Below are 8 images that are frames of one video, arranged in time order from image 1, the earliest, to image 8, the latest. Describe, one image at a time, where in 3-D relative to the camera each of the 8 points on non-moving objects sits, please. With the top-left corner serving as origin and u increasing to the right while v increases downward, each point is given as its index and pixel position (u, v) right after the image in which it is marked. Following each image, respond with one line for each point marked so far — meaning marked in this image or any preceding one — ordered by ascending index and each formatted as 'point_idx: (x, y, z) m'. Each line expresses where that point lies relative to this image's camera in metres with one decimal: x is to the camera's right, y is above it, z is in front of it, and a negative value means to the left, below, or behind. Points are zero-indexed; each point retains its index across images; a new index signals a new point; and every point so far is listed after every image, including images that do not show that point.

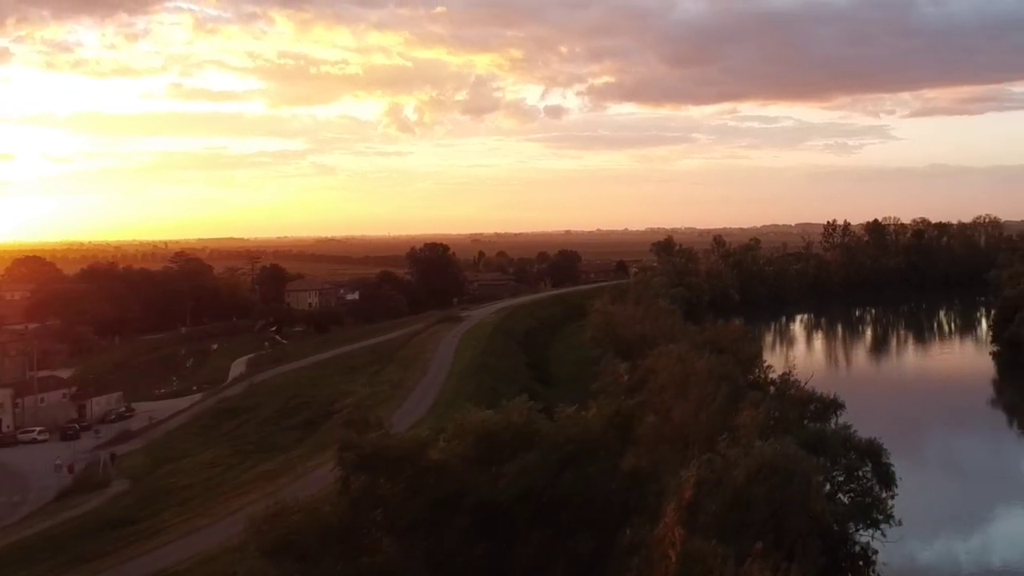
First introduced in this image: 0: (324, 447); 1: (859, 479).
0: (-2.2, -1.9, +15.6) m
1: (+3.5, -1.9, +13.2) m
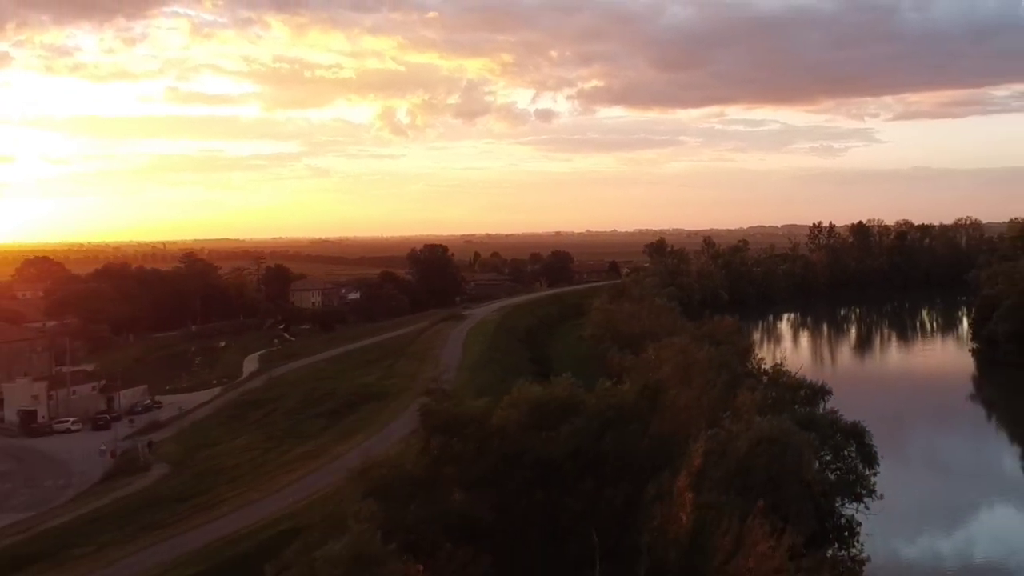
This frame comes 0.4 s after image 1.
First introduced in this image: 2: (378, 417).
0: (-2.0, -1.8, +17.0) m
1: (+3.7, -1.9, +14.7) m
2: (-1.7, -1.7, +17.8) m
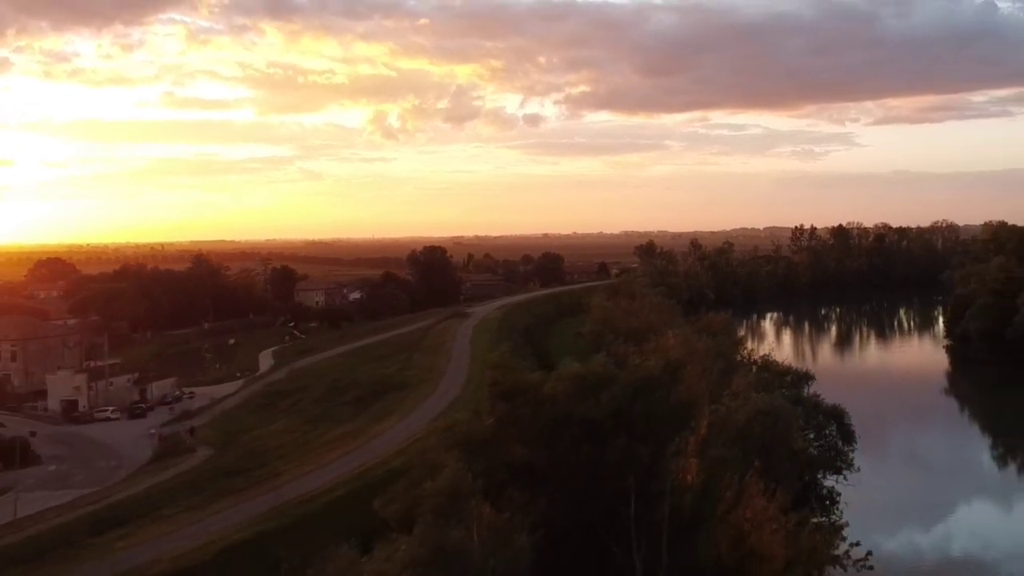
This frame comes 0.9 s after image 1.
0: (-1.8, -1.8, +19.0) m
1: (+3.9, -1.8, +16.7) m
2: (-1.5, -1.7, +19.7) m
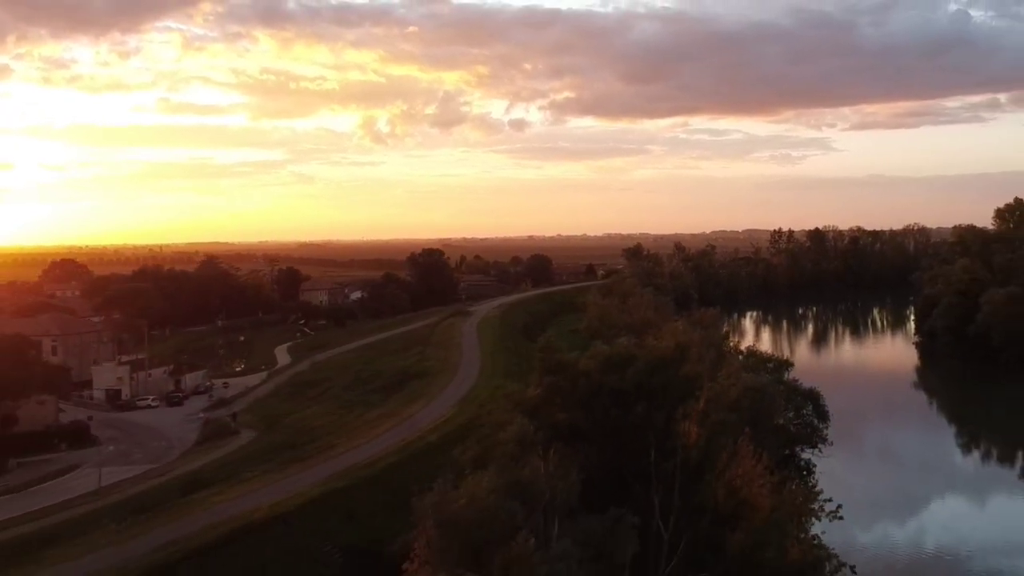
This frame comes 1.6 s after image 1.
0: (-1.5, -1.8, +21.4) m
1: (+4.2, -1.8, +19.2) m
2: (-1.3, -1.7, +22.1) m
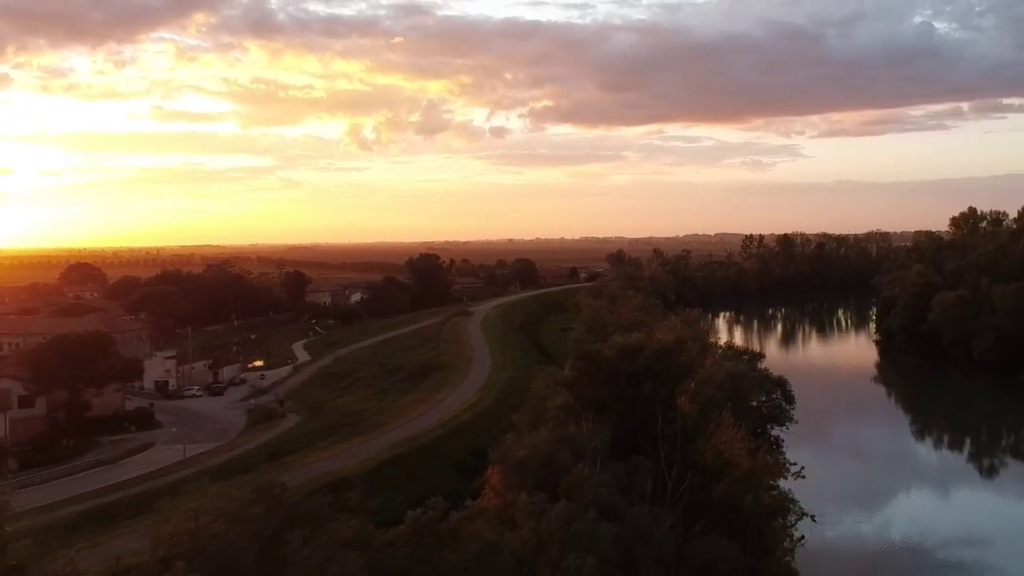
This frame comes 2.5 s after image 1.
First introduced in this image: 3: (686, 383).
0: (-1.3, -1.8, +24.9) m
1: (+4.4, -1.9, +22.9) m
2: (-1.1, -1.7, +25.7) m
3: (+2.1, -1.1, +16.2) m
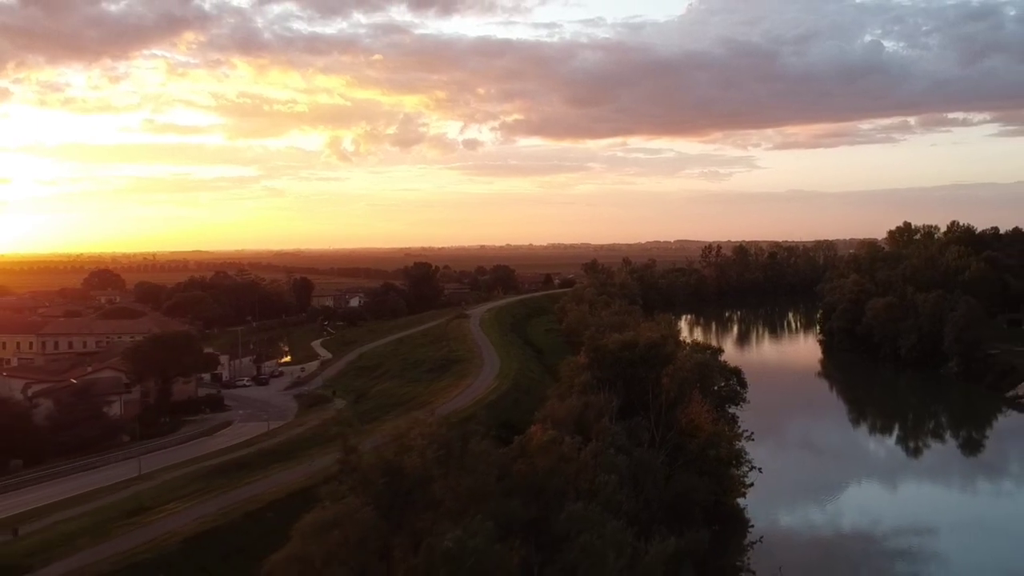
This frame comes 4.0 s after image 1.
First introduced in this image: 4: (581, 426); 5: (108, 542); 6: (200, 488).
0: (-1.1, -2.0, +30.8) m
1: (+4.7, -2.0, +28.9) m
2: (-1.0, -1.9, +31.5) m
3: (+2.6, -1.3, +22.1) m
4: (+0.9, -1.9, +18.3) m
5: (-4.3, -2.7, +14.4) m
6: (-4.3, -2.7, +18.5) m
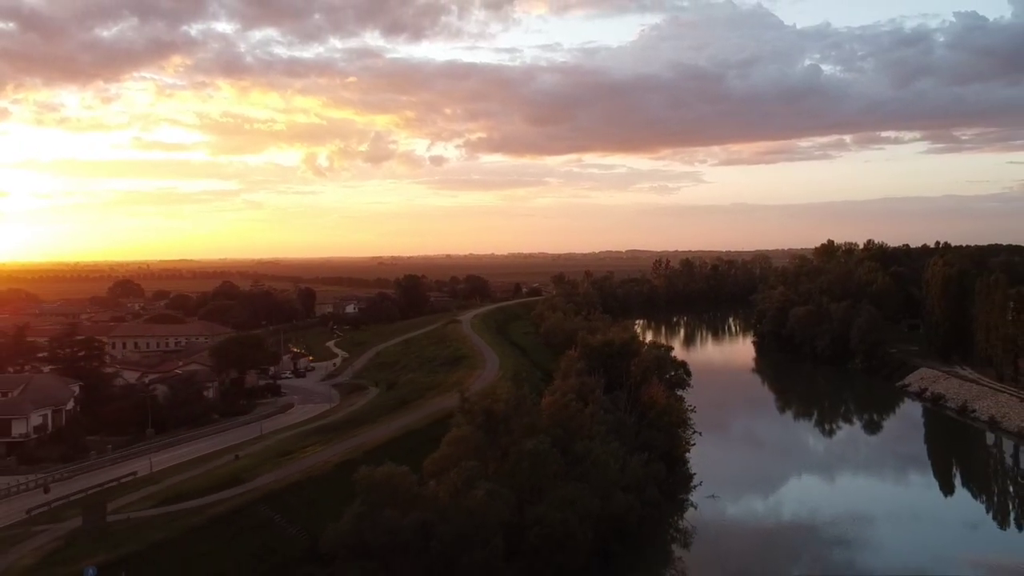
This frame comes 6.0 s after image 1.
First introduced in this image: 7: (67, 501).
0: (-1.2, -2.3, +39.4) m
1: (+4.7, -2.4, +37.7) m
2: (-1.0, -2.2, +40.1) m
3: (+2.8, -1.6, +30.9) m
4: (+1.3, -2.2, +27.0) m
5: (-3.8, -3.0, +22.9) m
6: (-3.9, -3.0, +27.0) m
7: (-6.4, -3.1, +19.4) m
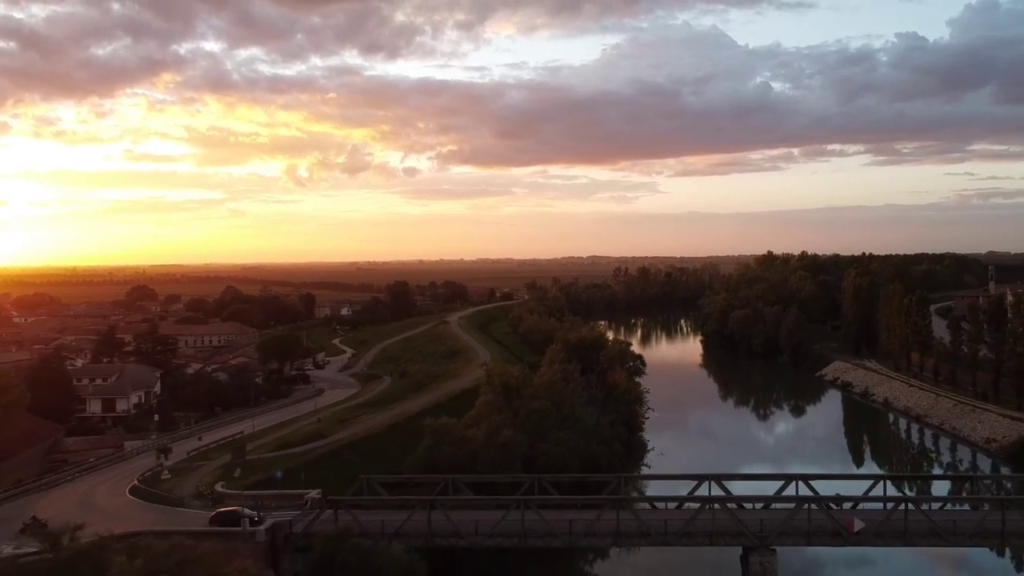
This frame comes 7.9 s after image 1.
0: (-1.6, -2.6, +48.0) m
1: (+4.3, -2.6, +46.5) m
2: (-1.5, -2.5, +48.8) m
3: (+2.7, -1.8, +39.6) m
4: (+1.3, -2.4, +35.7) m
5: (-3.6, -3.2, +31.5) m
6: (-3.9, -3.2, +35.6) m
7: (-6.1, -3.3, +27.9) m
